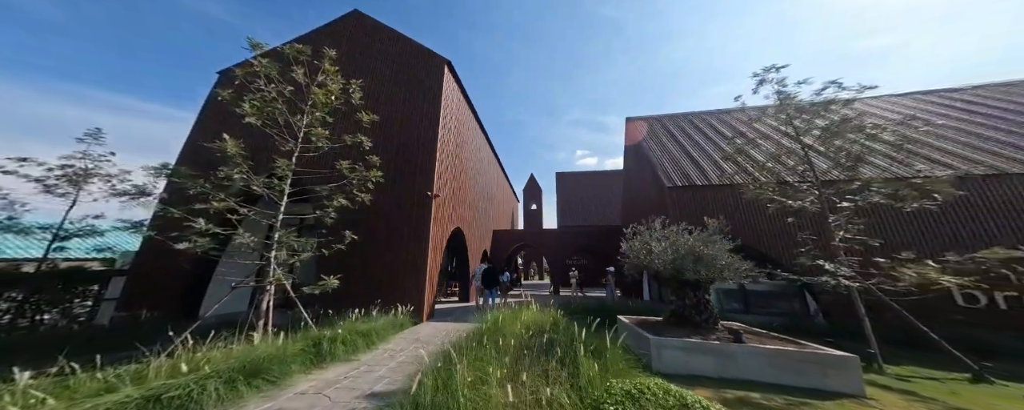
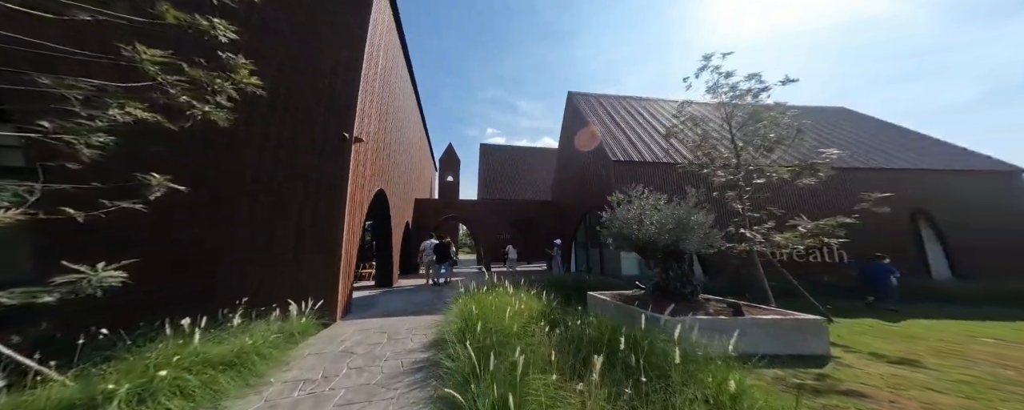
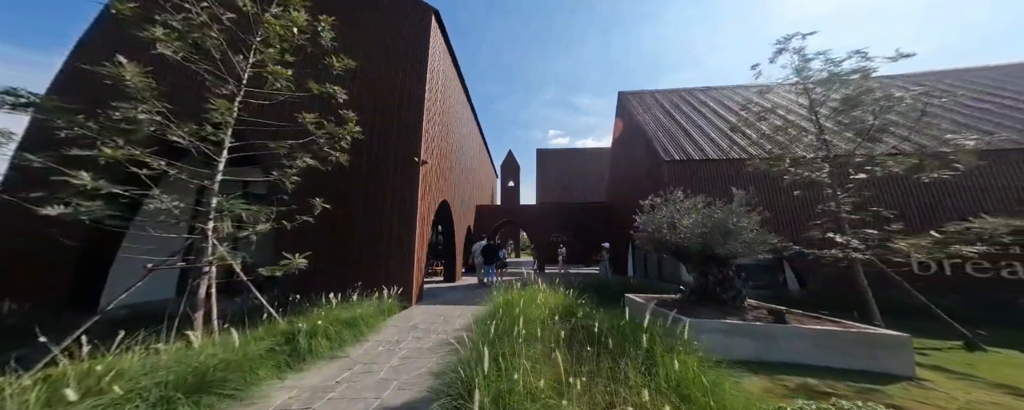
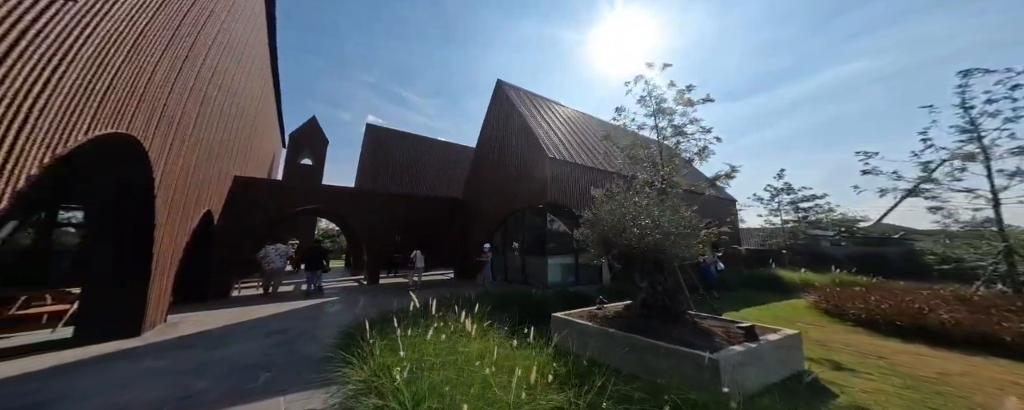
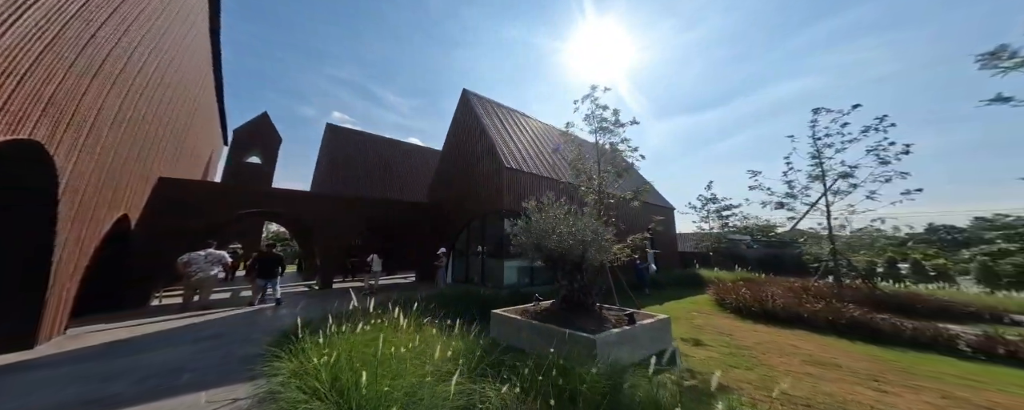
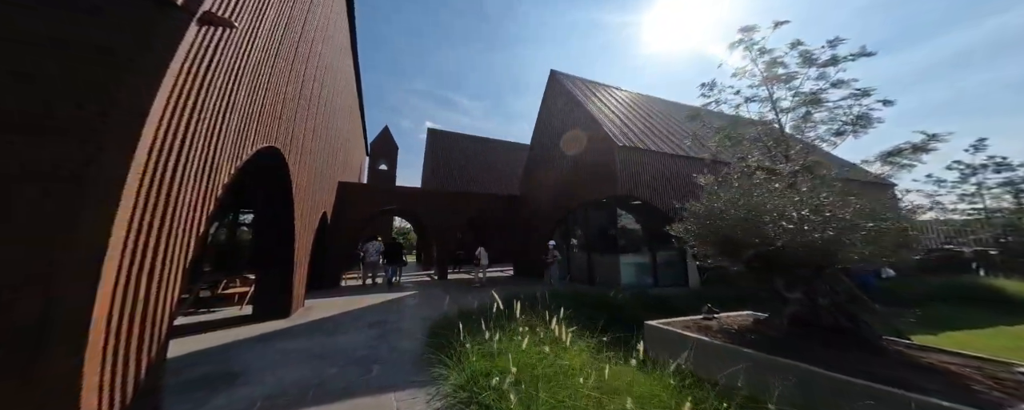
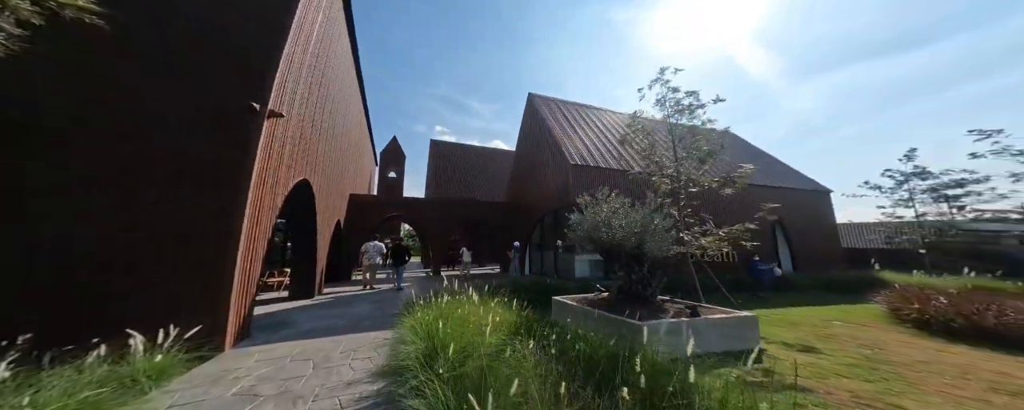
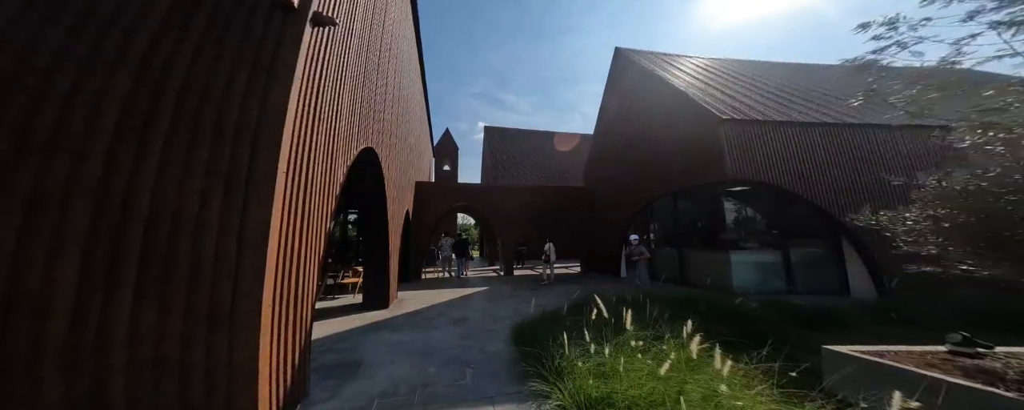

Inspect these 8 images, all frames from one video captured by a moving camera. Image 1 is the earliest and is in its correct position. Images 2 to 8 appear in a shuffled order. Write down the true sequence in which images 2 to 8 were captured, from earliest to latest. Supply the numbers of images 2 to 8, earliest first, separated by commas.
3, 2, 7, 5, 4, 6, 8
